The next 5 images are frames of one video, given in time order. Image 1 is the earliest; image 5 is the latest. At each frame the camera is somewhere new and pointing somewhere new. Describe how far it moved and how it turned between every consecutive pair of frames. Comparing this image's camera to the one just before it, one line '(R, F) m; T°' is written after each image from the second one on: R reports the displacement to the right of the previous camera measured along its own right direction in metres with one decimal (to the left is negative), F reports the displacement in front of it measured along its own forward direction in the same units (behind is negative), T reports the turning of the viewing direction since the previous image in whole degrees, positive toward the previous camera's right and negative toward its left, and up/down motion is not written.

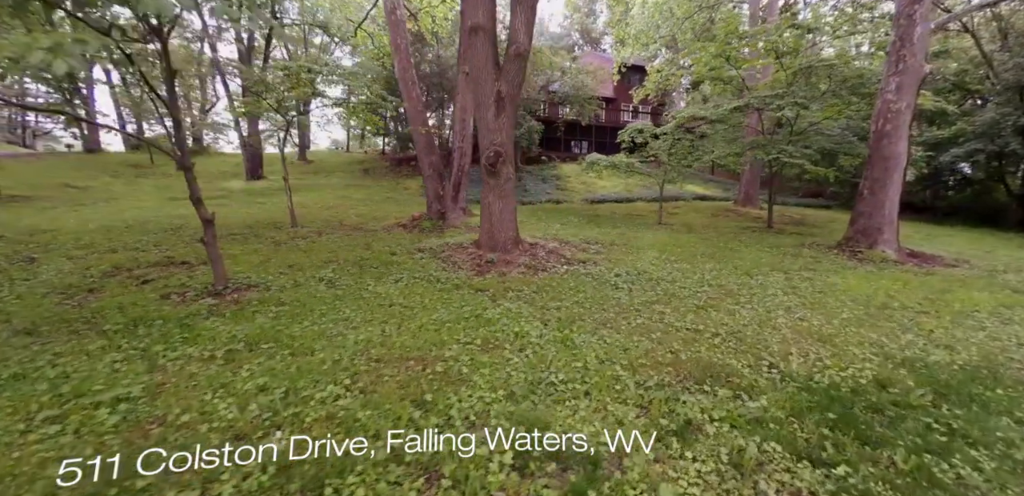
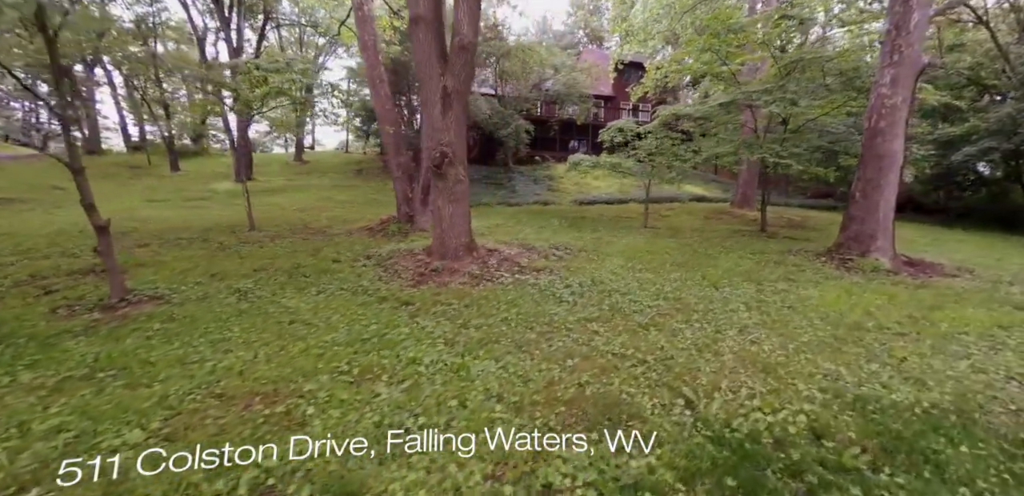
(+0.8, +0.4) m; -2°
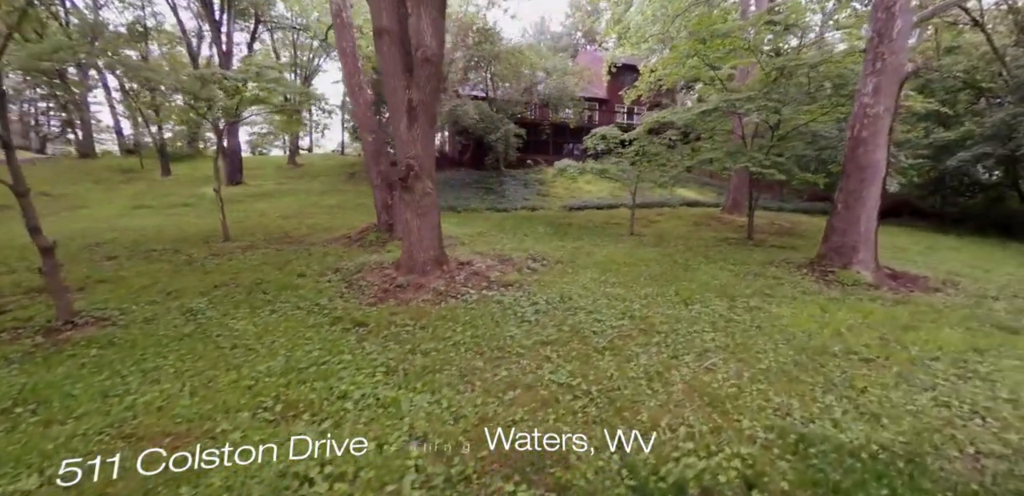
(+0.4, +0.1) m; 0°
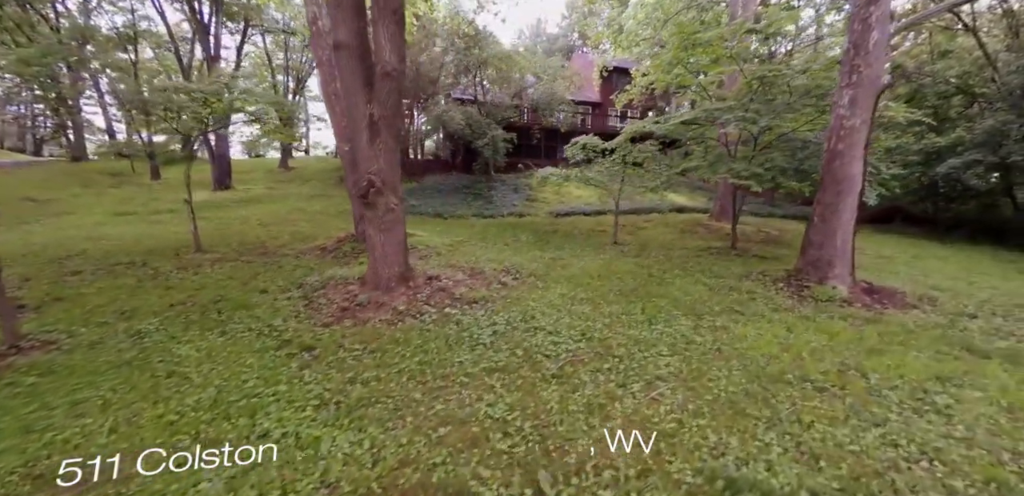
(+0.4, +0.1) m; 0°
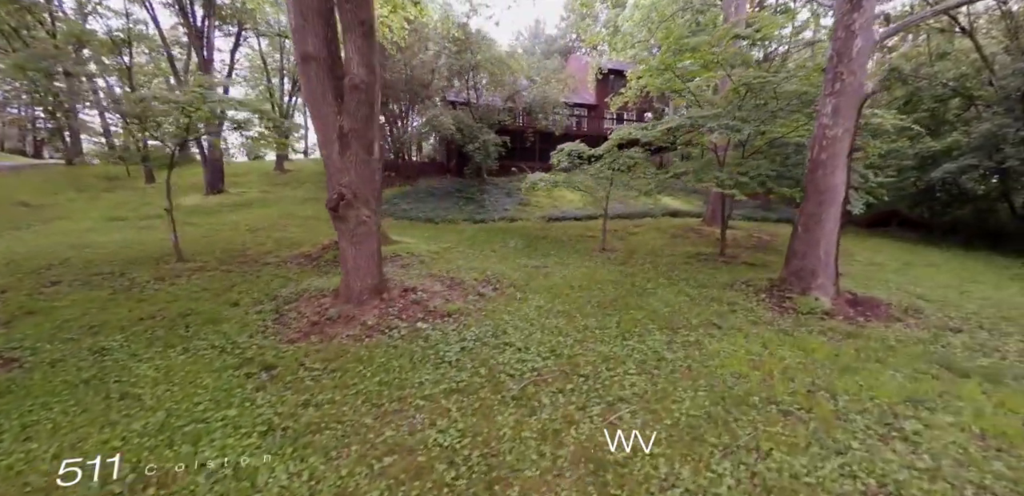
(+0.3, +0.1) m; 0°
